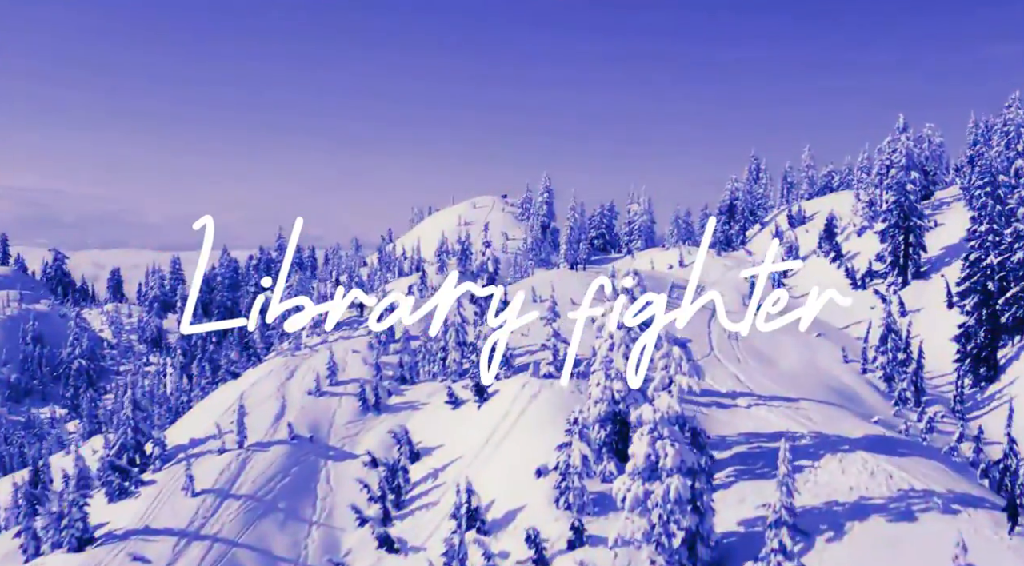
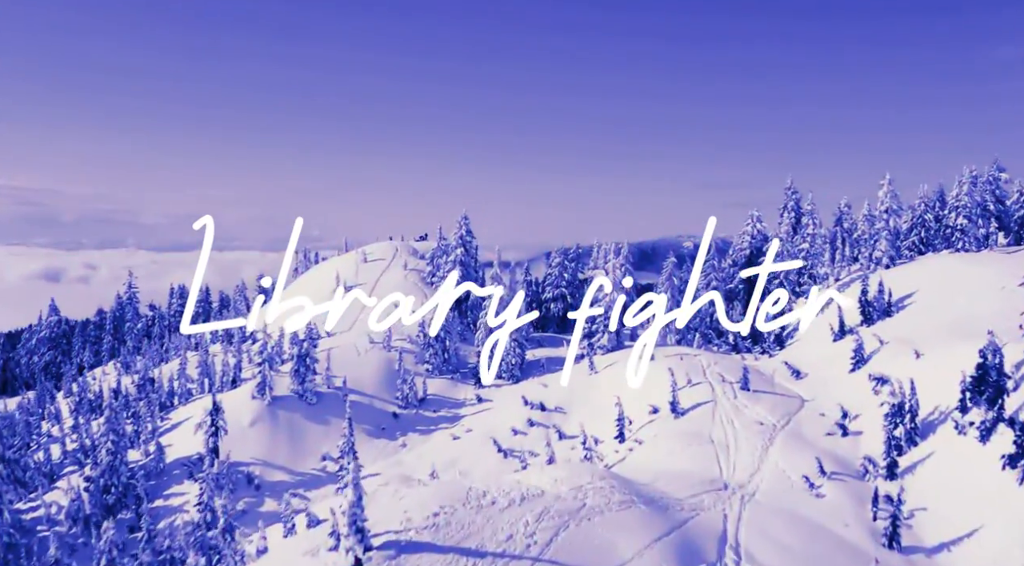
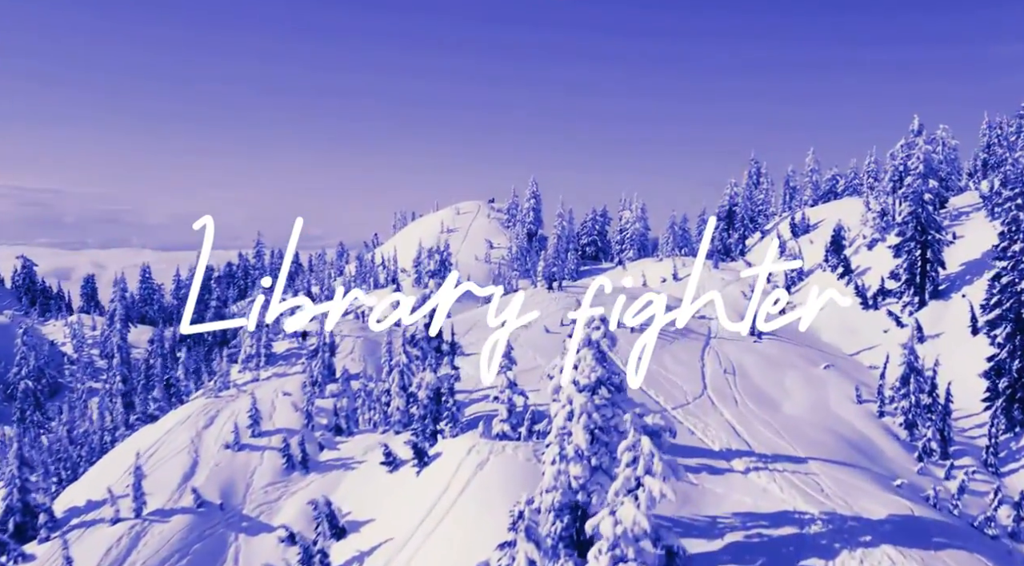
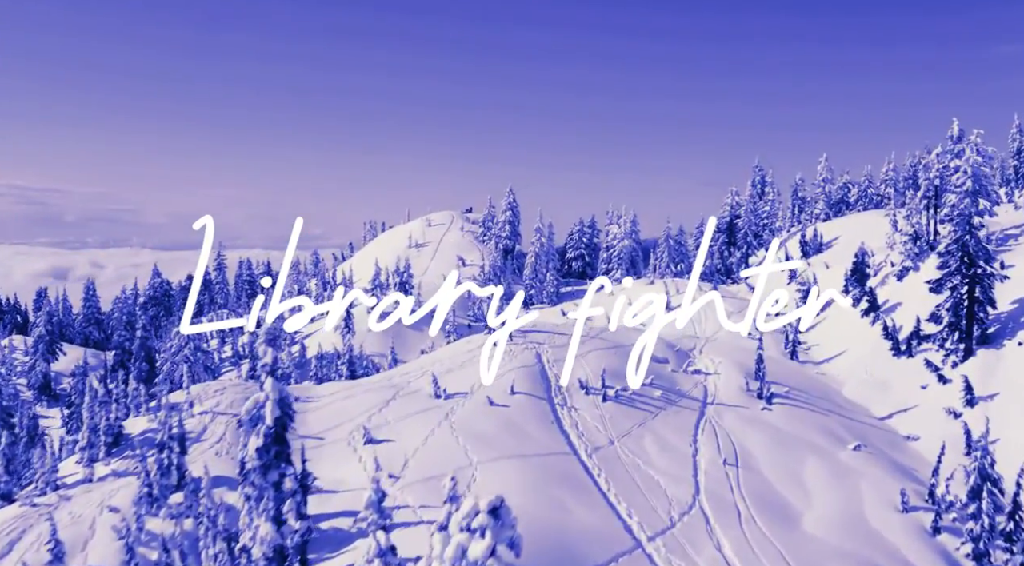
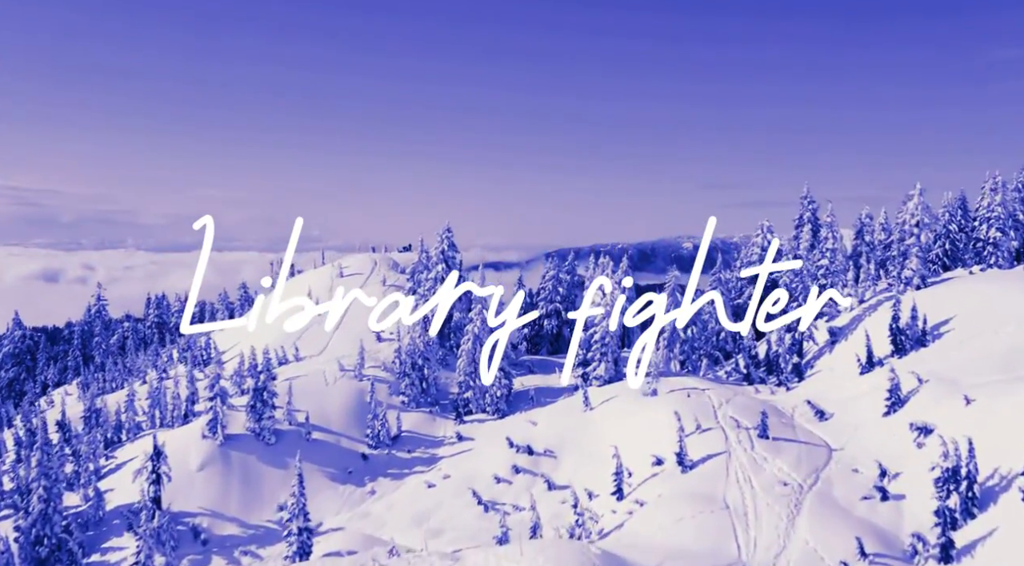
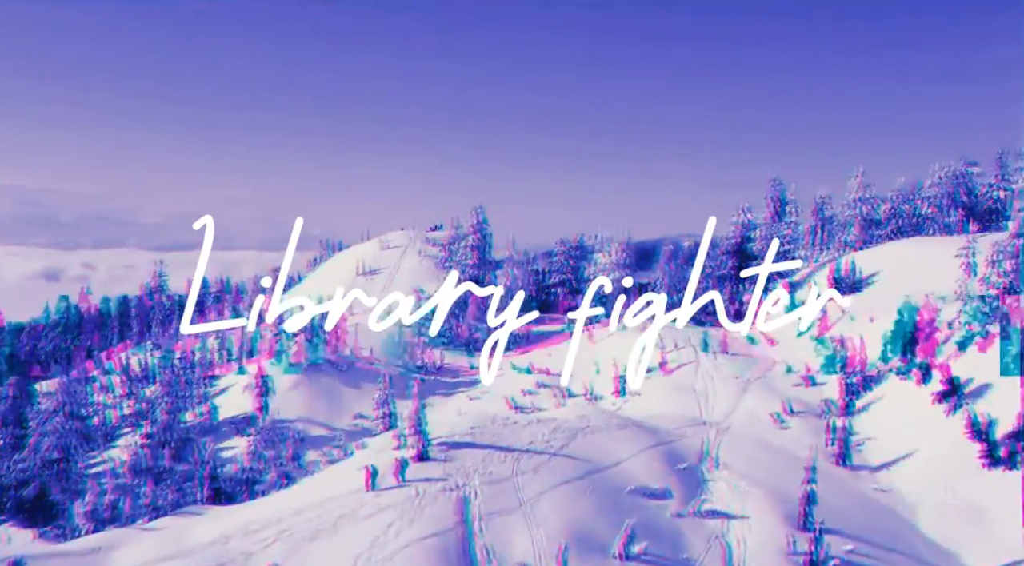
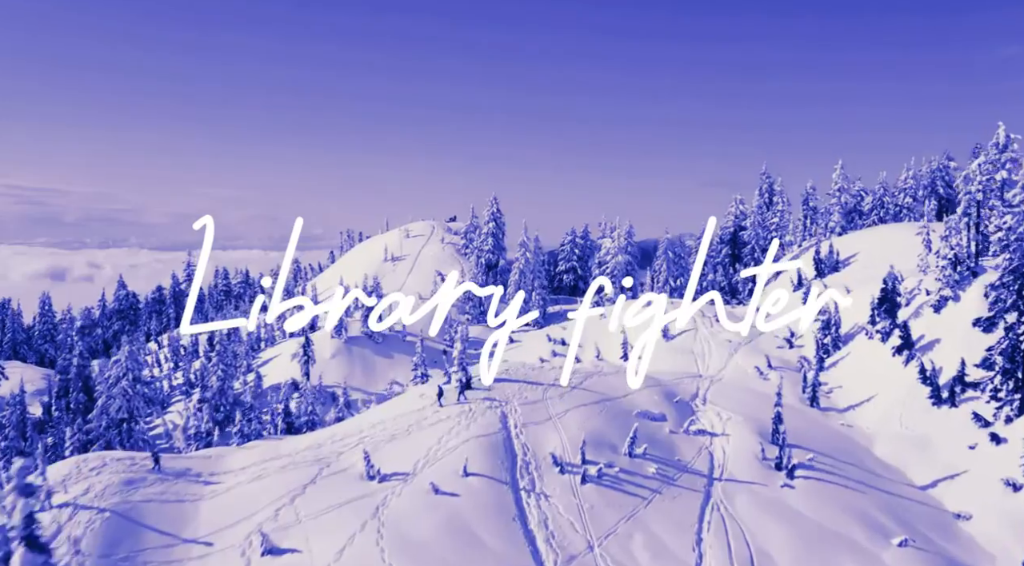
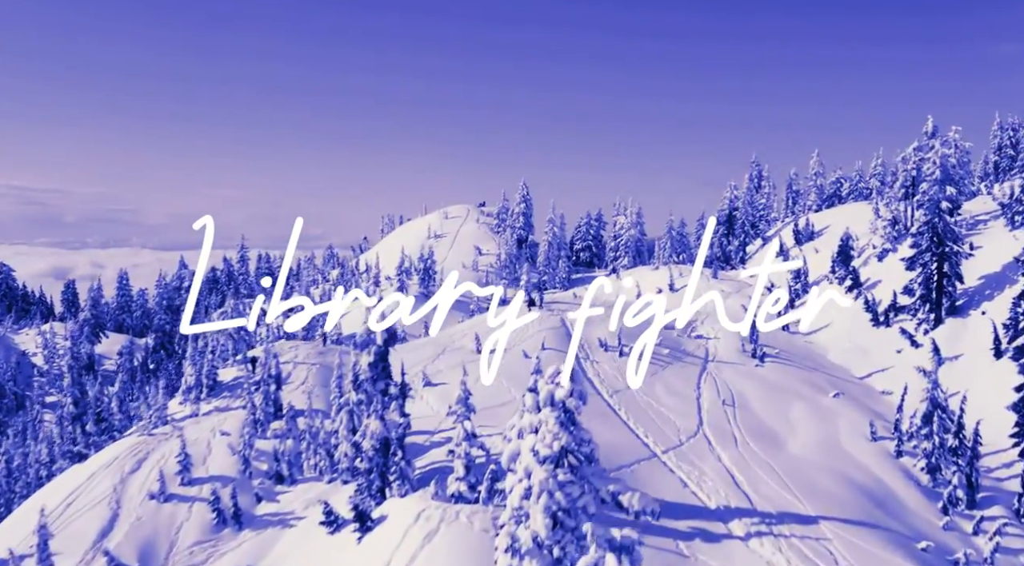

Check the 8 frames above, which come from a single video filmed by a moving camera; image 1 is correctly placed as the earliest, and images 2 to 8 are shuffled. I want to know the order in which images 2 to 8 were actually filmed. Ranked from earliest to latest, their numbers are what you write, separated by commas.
3, 8, 4, 7, 6, 2, 5
